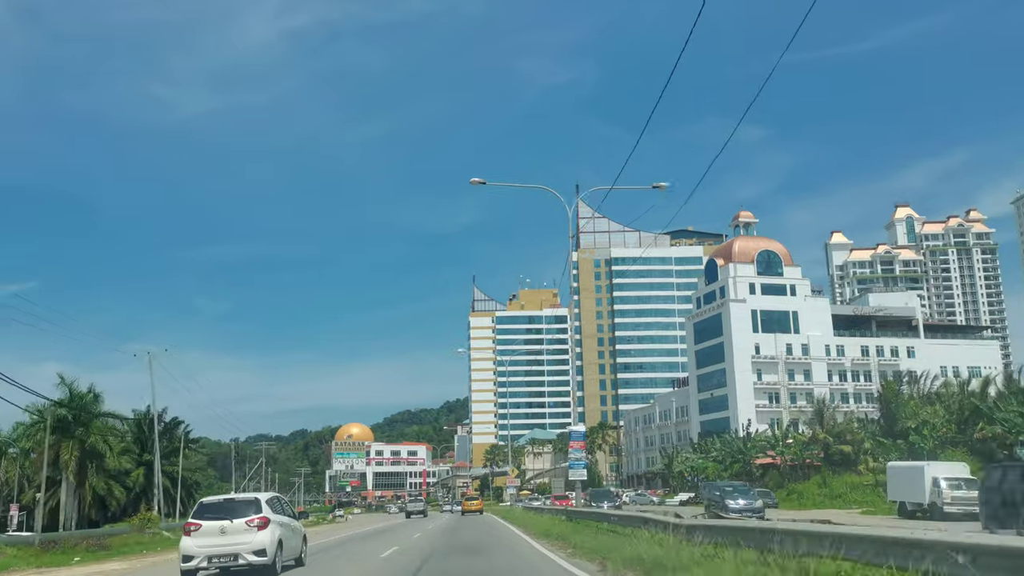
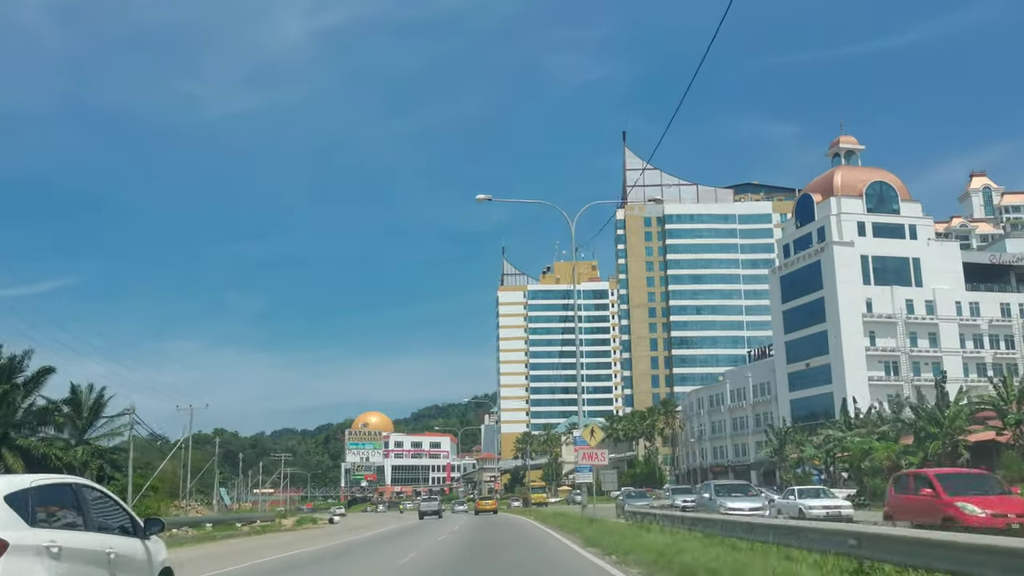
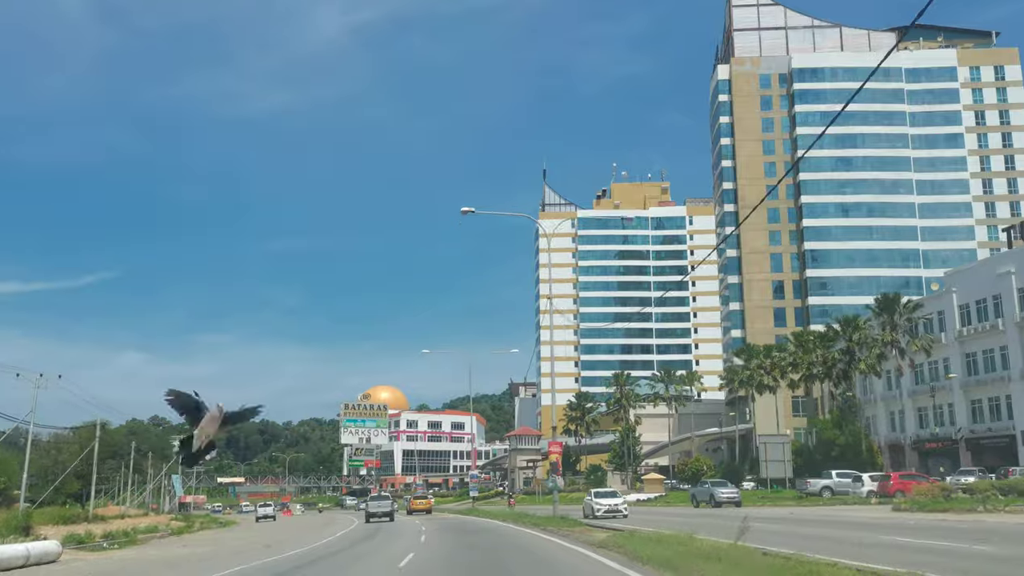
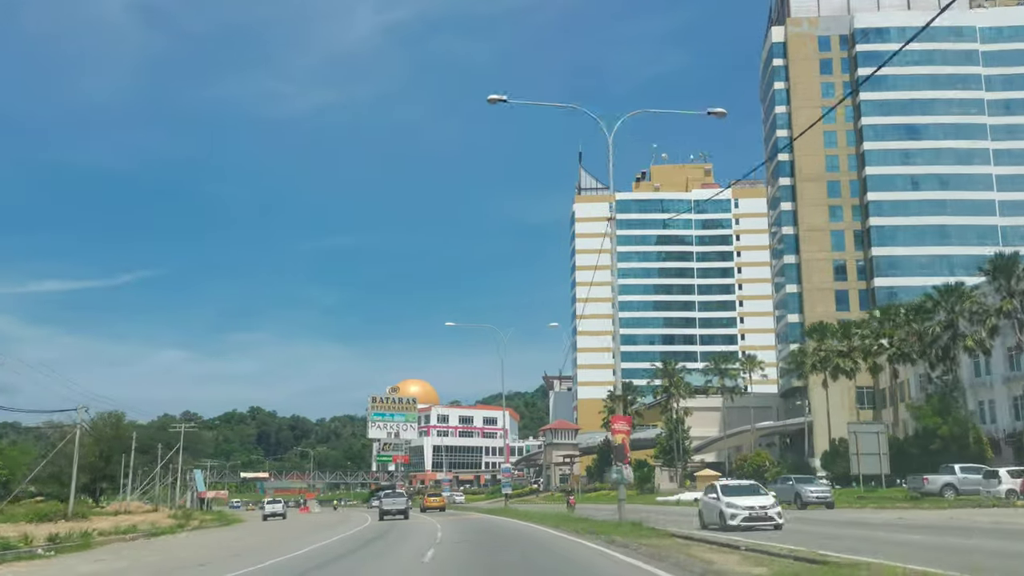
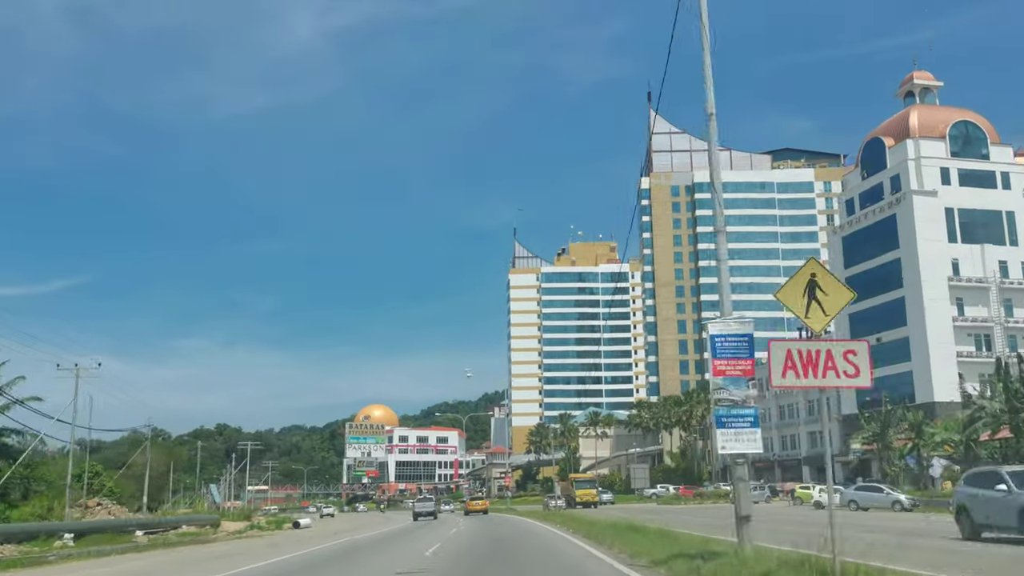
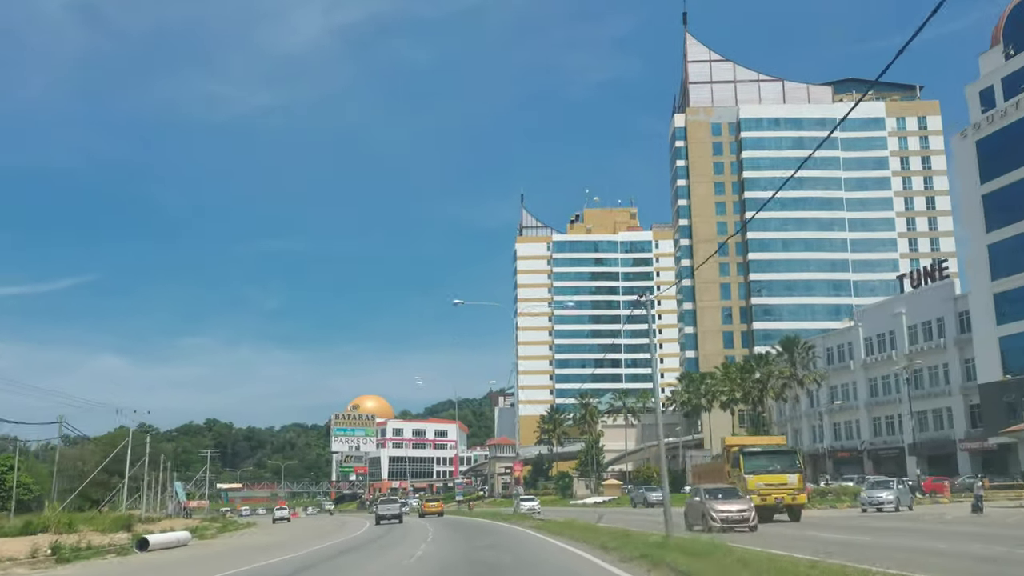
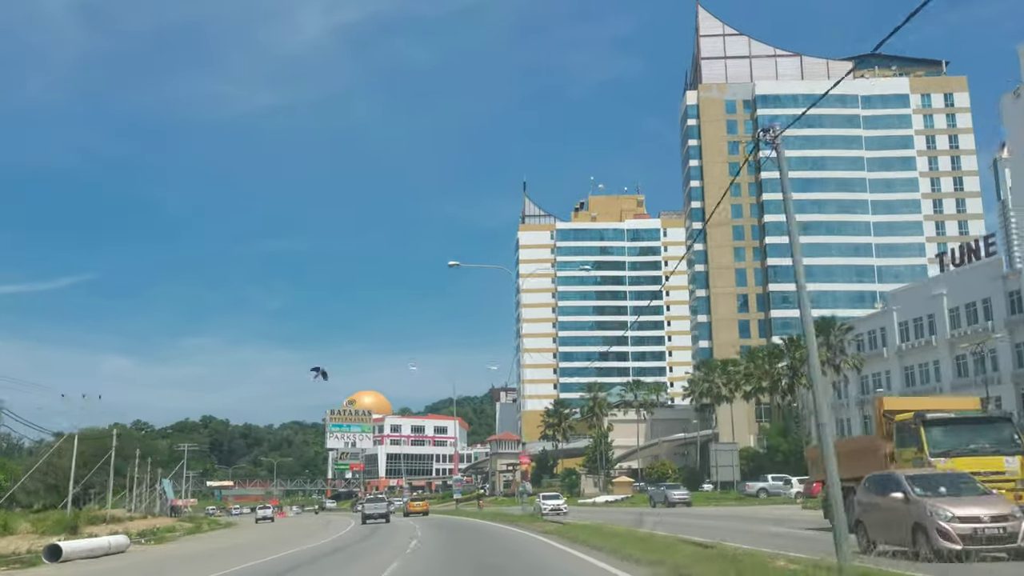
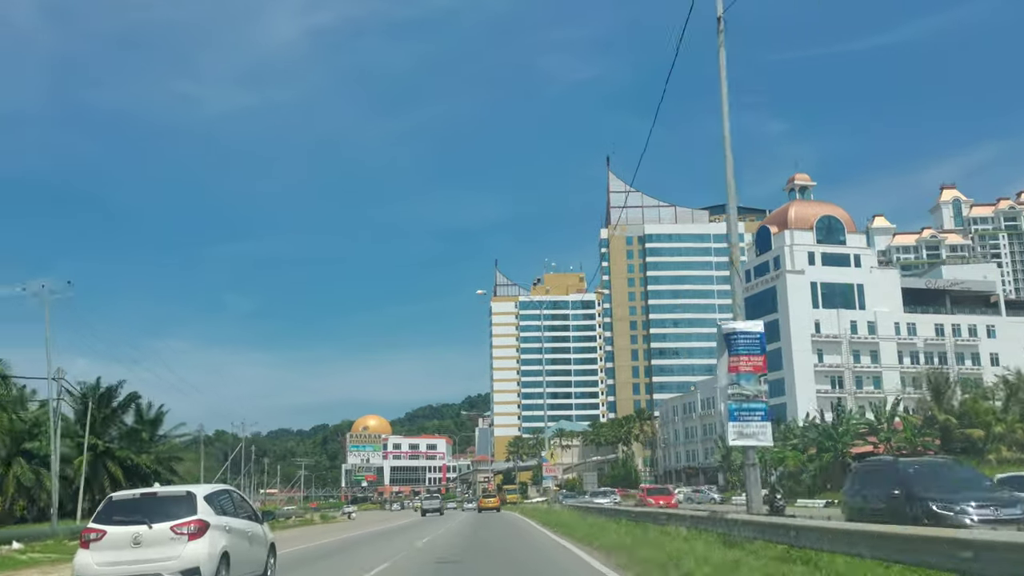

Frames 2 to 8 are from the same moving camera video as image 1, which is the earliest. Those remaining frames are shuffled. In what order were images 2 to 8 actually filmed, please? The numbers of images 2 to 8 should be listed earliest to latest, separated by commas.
8, 2, 5, 6, 7, 3, 4
